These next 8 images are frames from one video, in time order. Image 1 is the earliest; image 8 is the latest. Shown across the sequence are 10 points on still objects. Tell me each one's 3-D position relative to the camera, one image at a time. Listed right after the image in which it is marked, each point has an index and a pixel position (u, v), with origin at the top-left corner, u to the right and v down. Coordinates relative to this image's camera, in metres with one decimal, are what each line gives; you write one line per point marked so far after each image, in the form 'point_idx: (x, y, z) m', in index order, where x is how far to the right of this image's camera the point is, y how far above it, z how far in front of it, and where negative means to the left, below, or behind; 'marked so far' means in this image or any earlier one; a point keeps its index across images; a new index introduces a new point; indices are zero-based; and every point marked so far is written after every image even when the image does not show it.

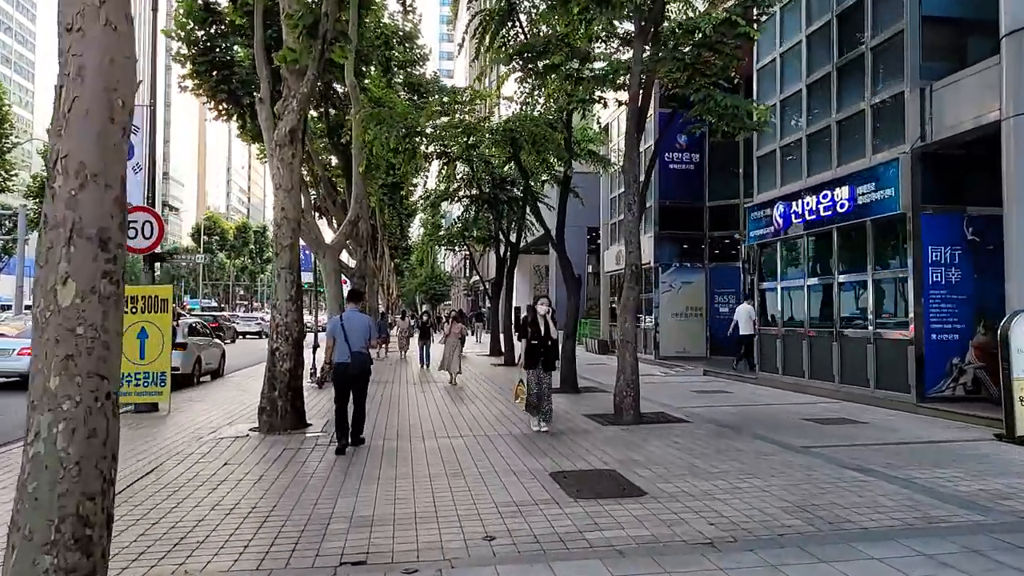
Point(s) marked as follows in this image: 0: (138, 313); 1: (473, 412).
0: (-8.4, -0.6, +13.9) m
1: (-0.8, -2.6, +13.1) m
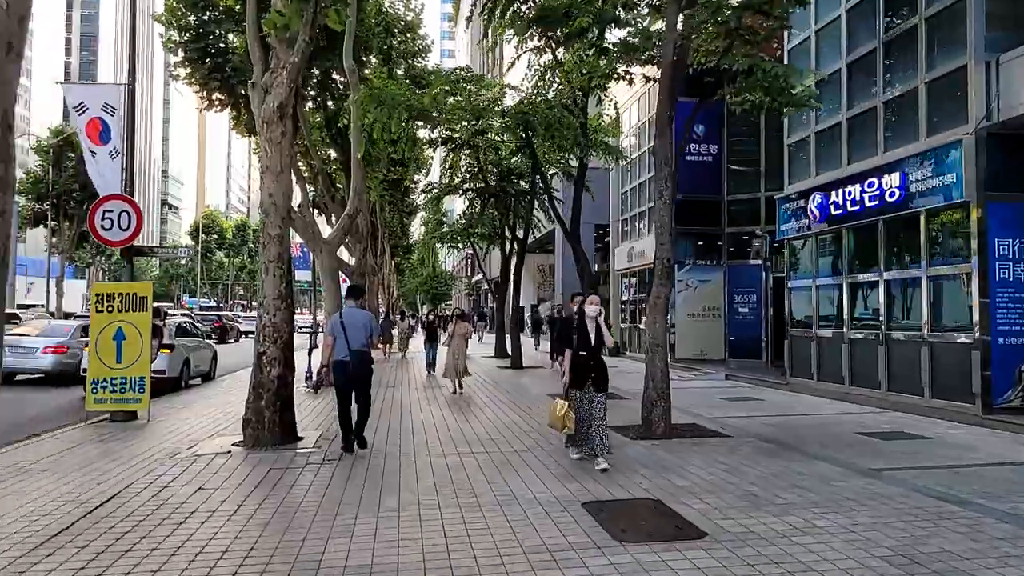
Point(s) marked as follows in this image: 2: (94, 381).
0: (-8.1, -0.5, +12.6) m
1: (-0.5, -2.6, +11.8) m
2: (-8.4, -1.9, +12.5) m
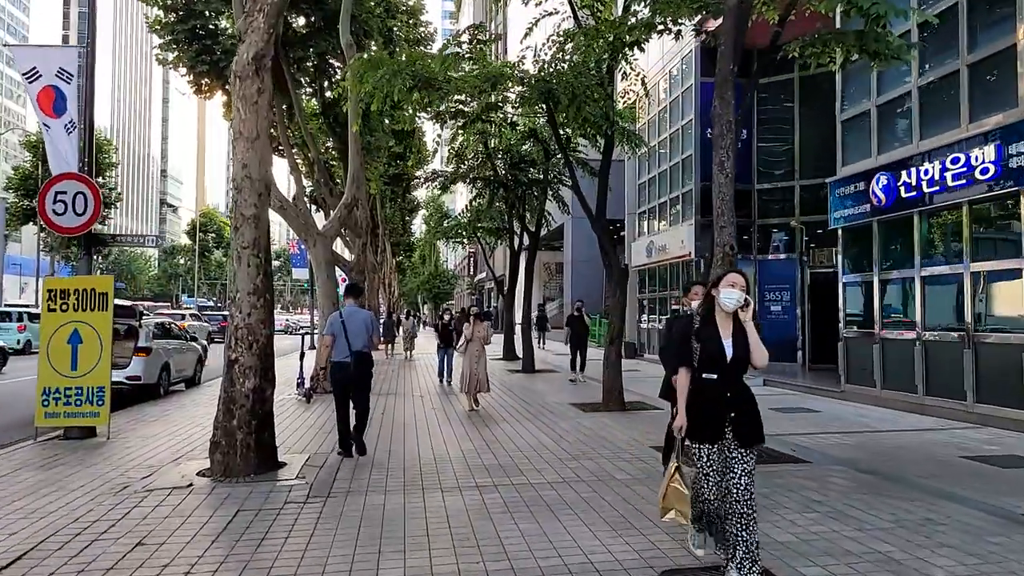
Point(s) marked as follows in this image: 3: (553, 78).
0: (-7.7, -0.4, +10.8) m
1: (-0.1, -2.5, +10.0) m
2: (-8.0, -1.8, +10.7) m
3: (+0.8, +4.4, +12.9) m
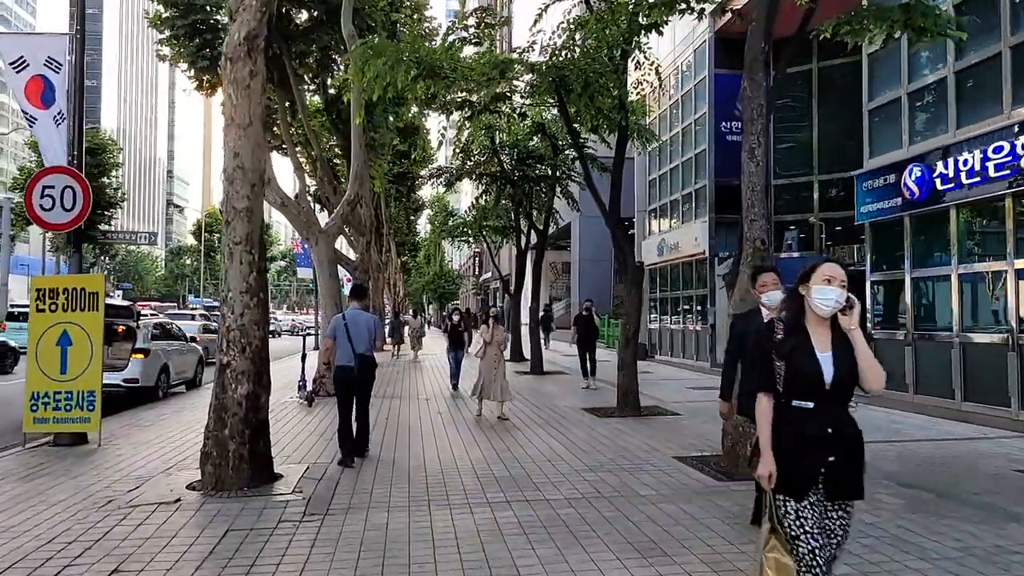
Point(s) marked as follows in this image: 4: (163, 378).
0: (-7.5, -0.4, +10.2) m
1: (+0.1, -2.5, +9.4) m
2: (-7.9, -1.8, +10.1) m
3: (+1.1, +4.4, +12.2) m
4: (-9.3, -2.4, +16.5) m
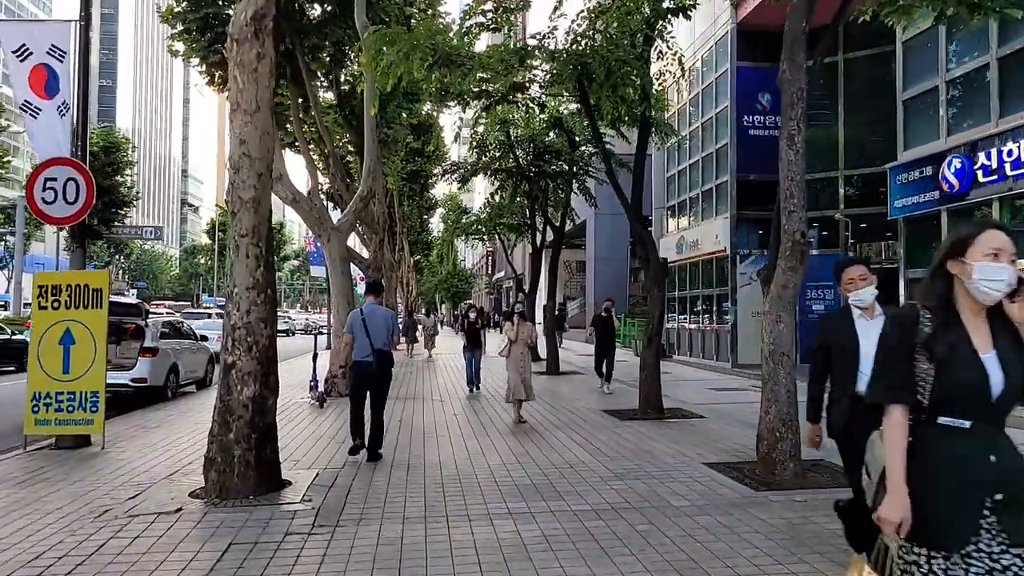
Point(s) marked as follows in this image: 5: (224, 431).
0: (-7.2, -0.3, +9.9) m
1: (+0.4, -2.4, +8.9) m
2: (-7.6, -1.7, +9.8) m
3: (+1.4, +4.5, +11.7) m
4: (-8.9, -2.3, +16.2) m
5: (-3.2, -1.6, +6.9) m
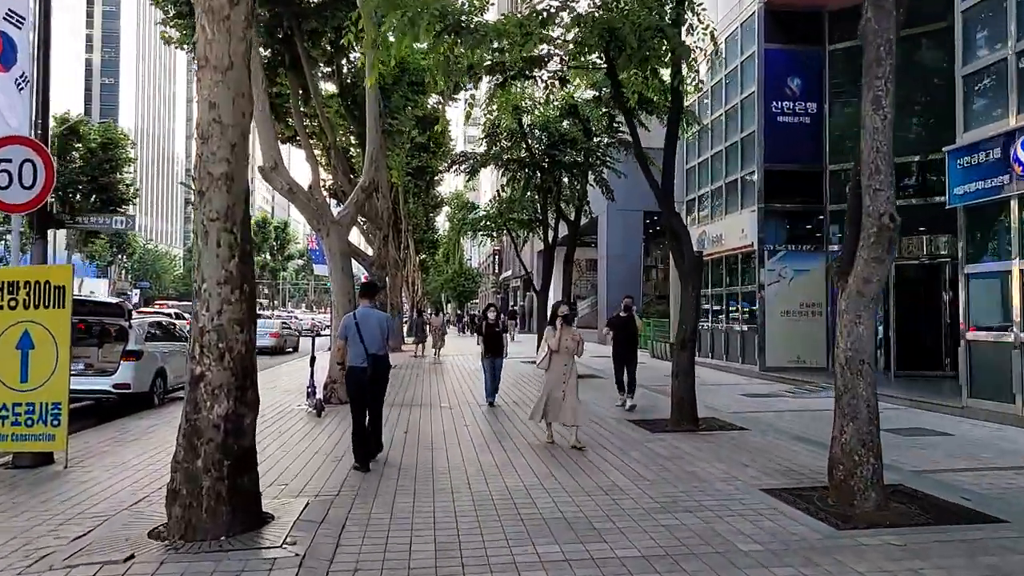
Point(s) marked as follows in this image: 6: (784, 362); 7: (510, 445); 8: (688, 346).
0: (-6.9, -0.3, +8.7) m
1: (+0.7, -2.4, +7.6) m
2: (-7.3, -1.7, +8.6) m
3: (+1.7, +4.5, +10.4) m
4: (-8.5, -2.3, +15.0) m
5: (-2.9, -1.5, +5.7) m
6: (+8.3, -2.3, +18.9) m
7: (0.0, -2.5, +9.9) m
8: (+3.1, -1.0, +10.9) m
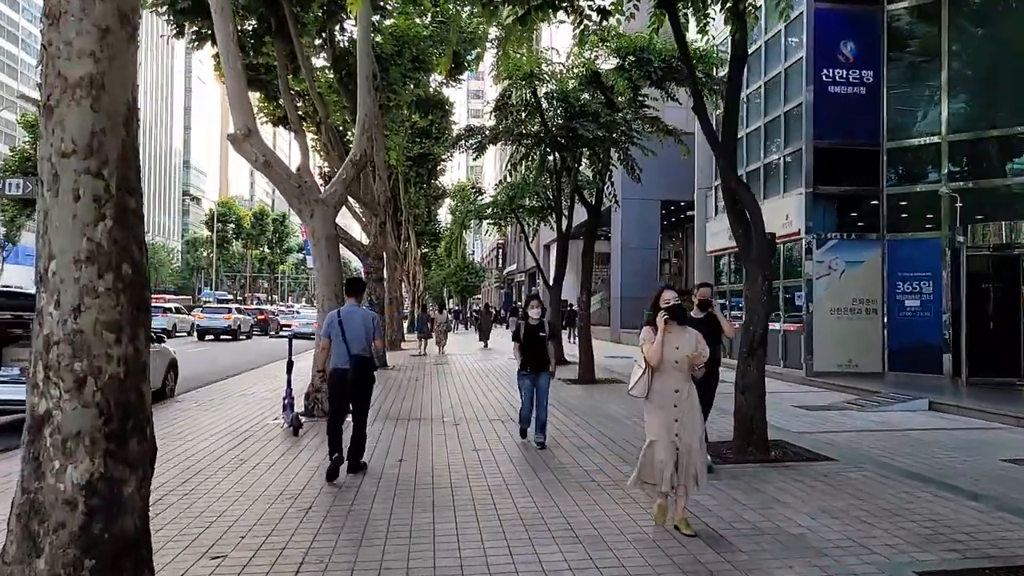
0: (-6.6, -0.2, +6.4) m
1: (+1.0, -2.3, +5.3) m
2: (-7.0, -1.5, +6.3) m
3: (+2.0, +4.6, +8.1) m
4: (-8.2, -2.1, +12.8) m
5: (-2.6, -1.4, +3.4) m
6: (+8.6, -2.1, +16.6) m
7: (+0.3, -2.4, +7.6) m
8: (+3.4, -0.9, +8.6) m
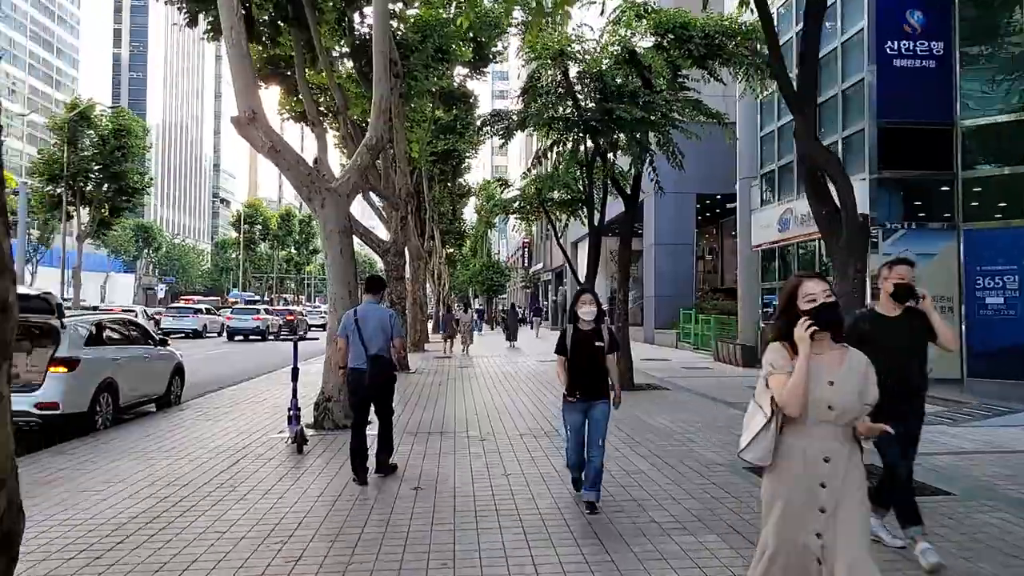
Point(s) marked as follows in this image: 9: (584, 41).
0: (-6.3, -0.1, +5.3) m
1: (+1.3, -2.2, +3.9) m
2: (-6.6, -1.5, +5.2) m
3: (+2.4, +4.7, +6.6) m
4: (-7.6, -2.1, +11.7) m
5: (-2.4, -1.4, +2.1) m
6: (+9.4, -2.0, +14.9) m
7: (+0.7, -2.3, +6.2) m
8: (+3.8, -0.8, +7.0) m
9: (+2.0, +6.7, +16.7) m
